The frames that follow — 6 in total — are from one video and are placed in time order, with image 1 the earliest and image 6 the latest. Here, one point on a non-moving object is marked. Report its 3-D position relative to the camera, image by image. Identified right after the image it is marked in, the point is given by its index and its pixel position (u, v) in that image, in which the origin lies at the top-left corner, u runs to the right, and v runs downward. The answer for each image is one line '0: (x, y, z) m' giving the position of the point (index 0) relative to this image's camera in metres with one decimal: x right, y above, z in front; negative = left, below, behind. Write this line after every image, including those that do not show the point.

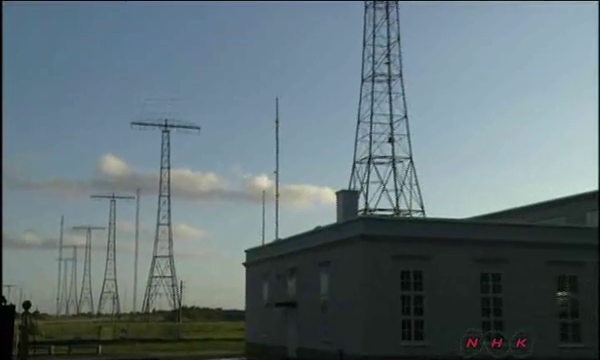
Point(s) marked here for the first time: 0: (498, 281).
0: (+5.9, -3.0, +19.8) m
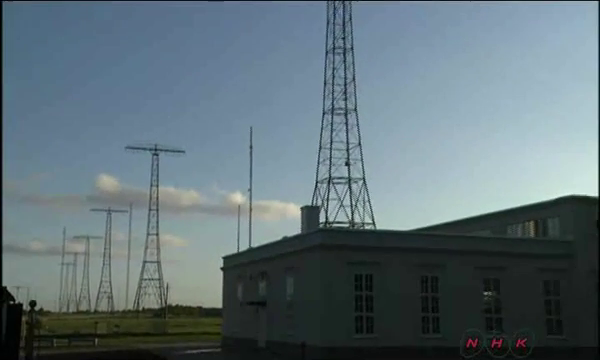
0: (+4.8, -3.6, +23.8) m
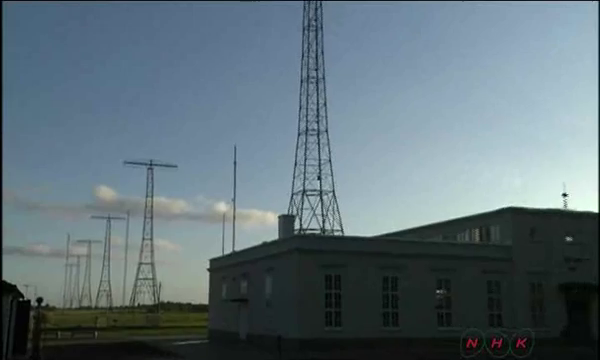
0: (+3.9, -4.2, +27.6) m
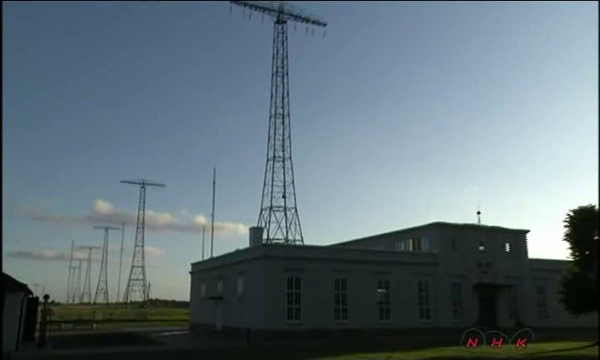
0: (+2.3, -5.1, +33.8) m
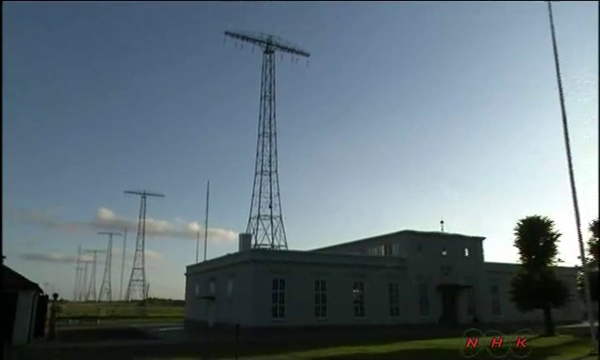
0: (+1.4, -5.8, +38.0) m
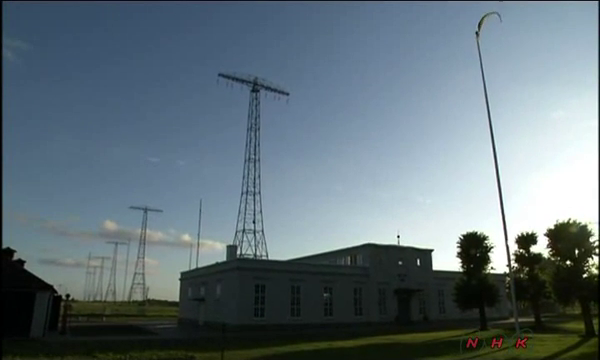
0: (-0.1, -7.1, +44.7) m
